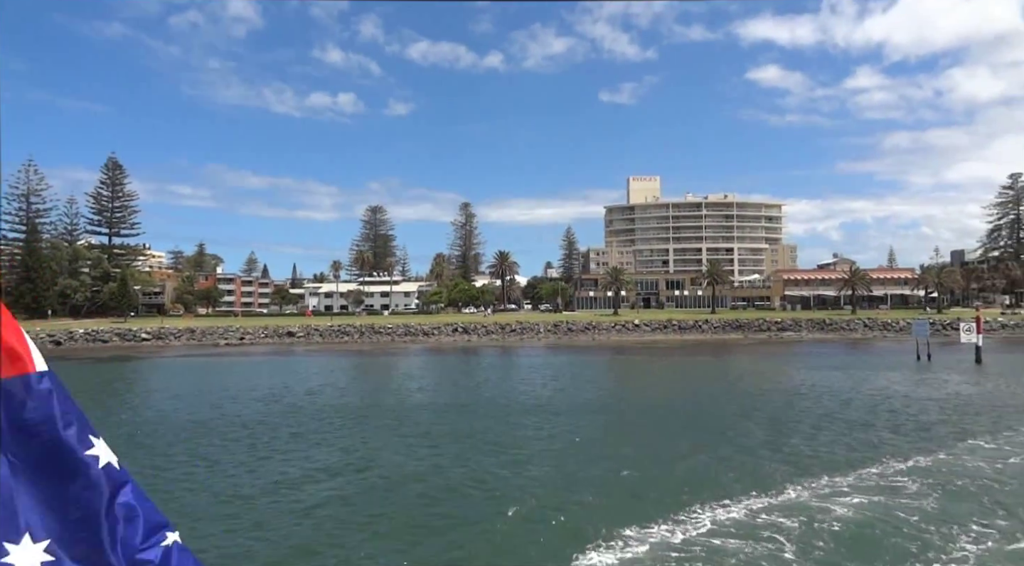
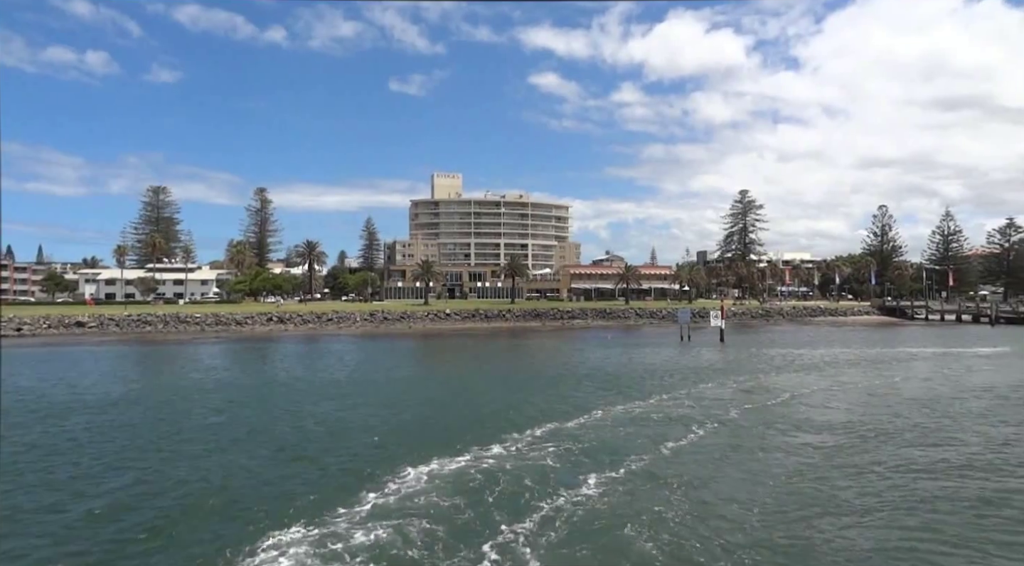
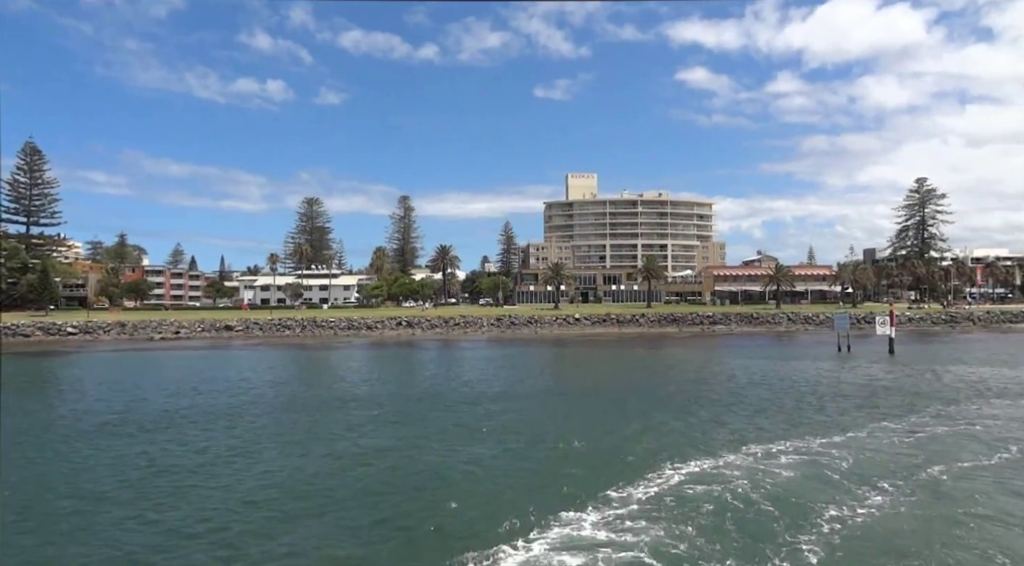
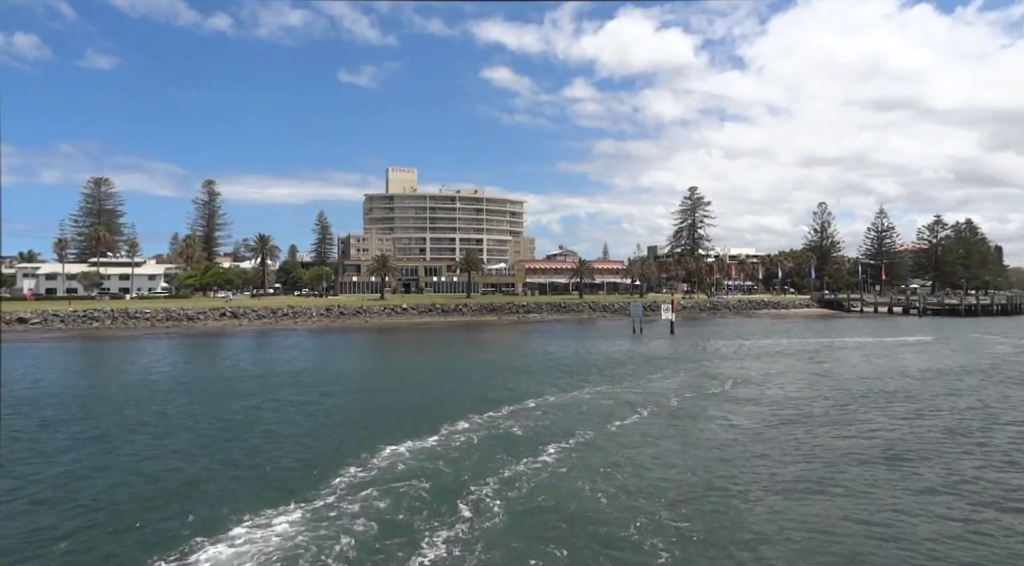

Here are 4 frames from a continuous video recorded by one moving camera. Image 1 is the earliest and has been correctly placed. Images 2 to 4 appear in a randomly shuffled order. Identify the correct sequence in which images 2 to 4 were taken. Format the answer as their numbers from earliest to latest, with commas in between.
3, 2, 4
